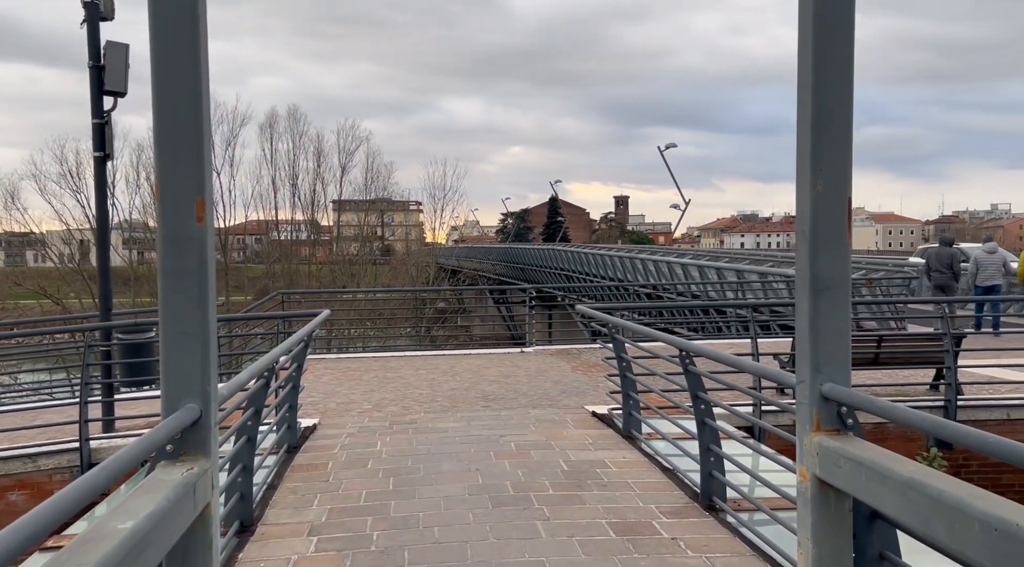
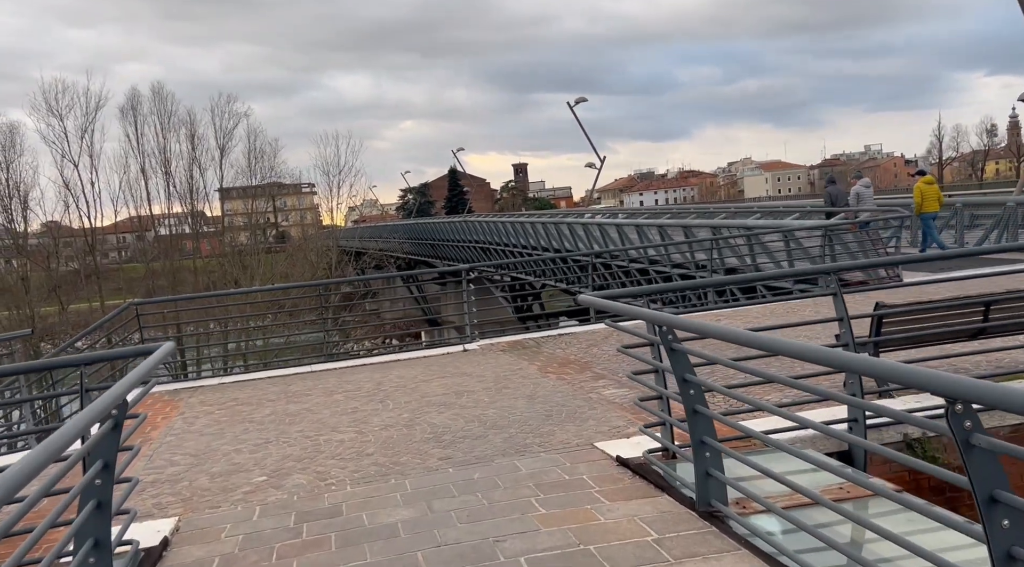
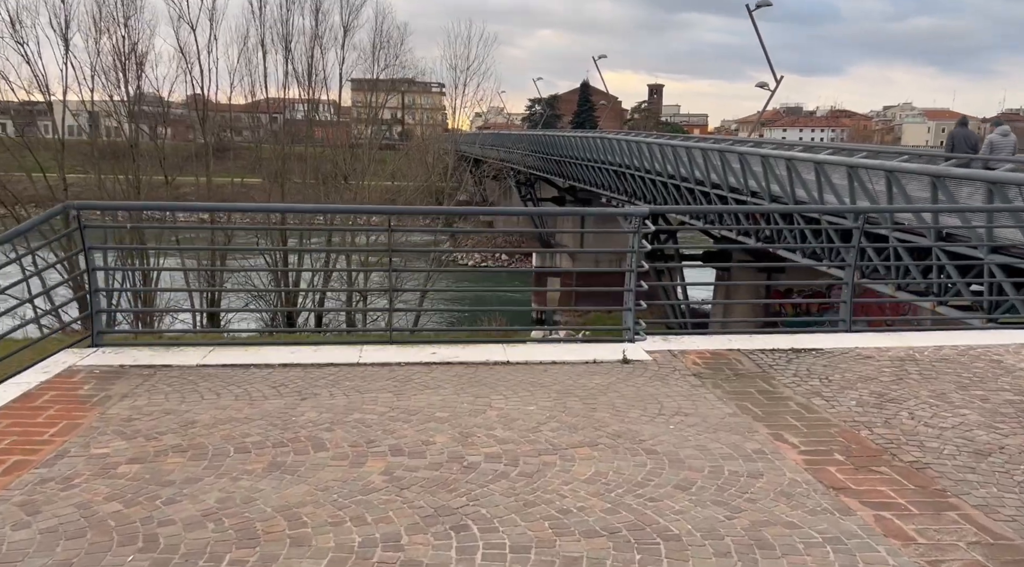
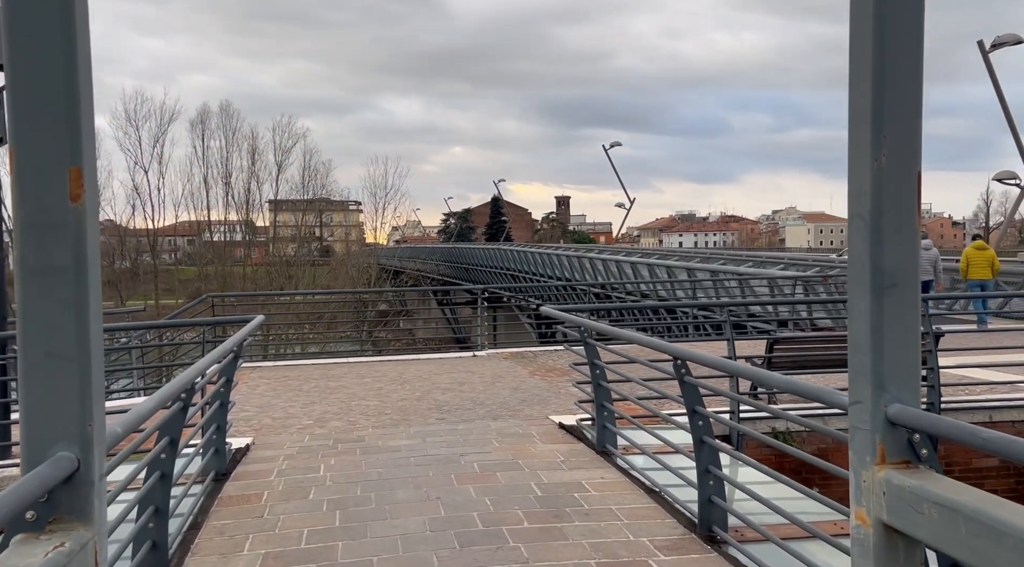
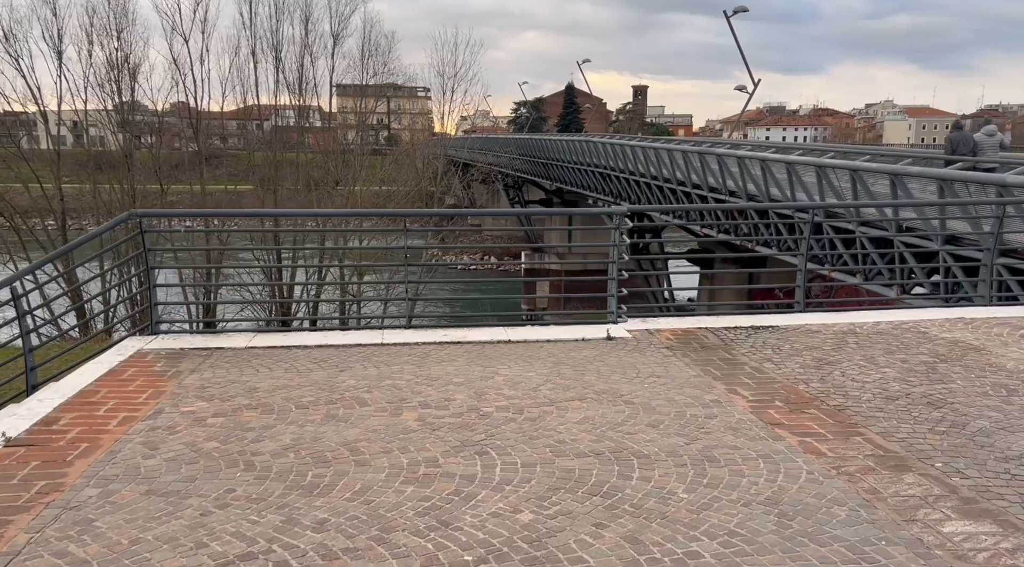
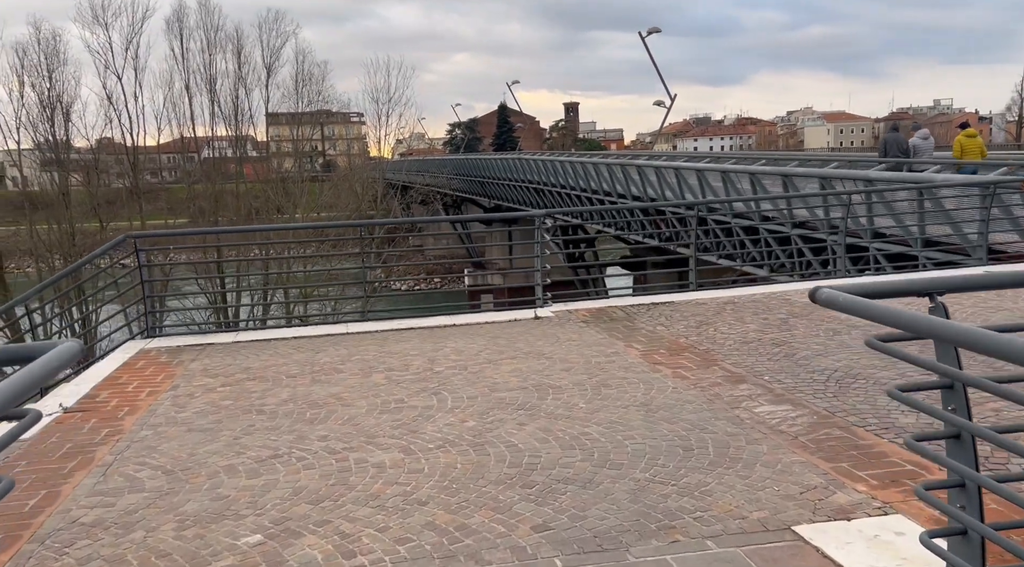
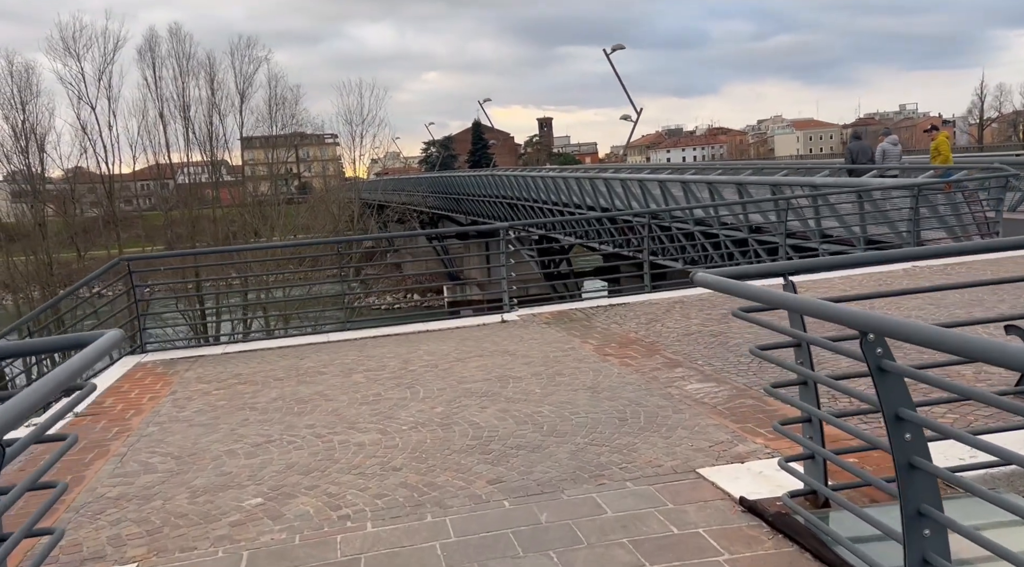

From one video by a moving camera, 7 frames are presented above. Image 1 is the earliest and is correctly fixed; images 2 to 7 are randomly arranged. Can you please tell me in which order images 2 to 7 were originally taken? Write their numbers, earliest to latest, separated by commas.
4, 2, 7, 6, 5, 3
